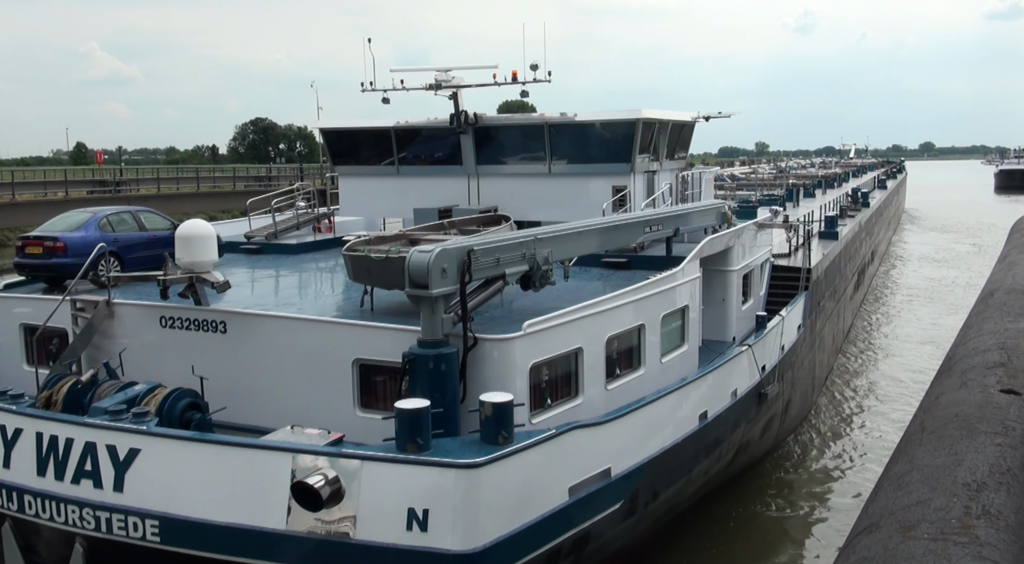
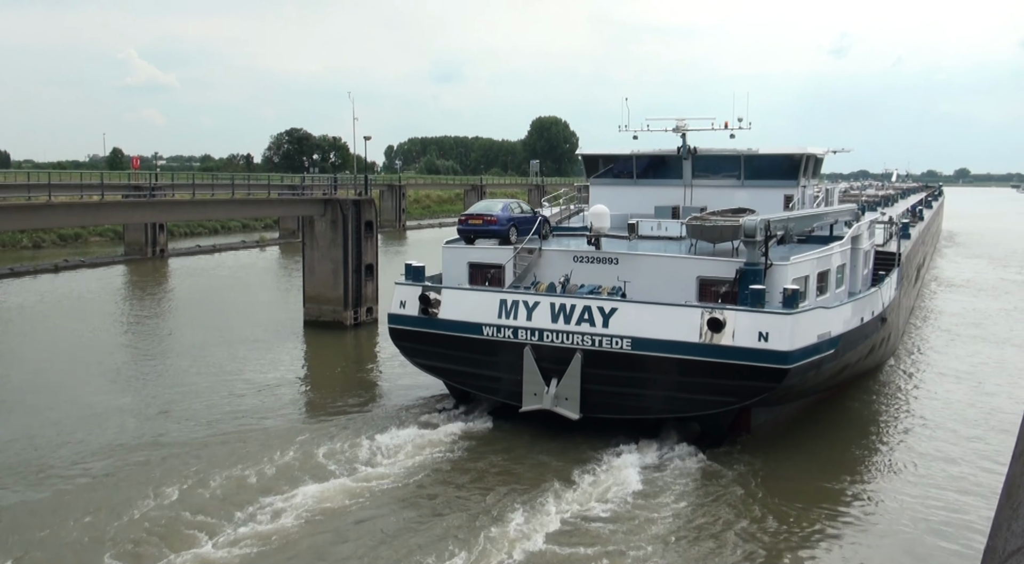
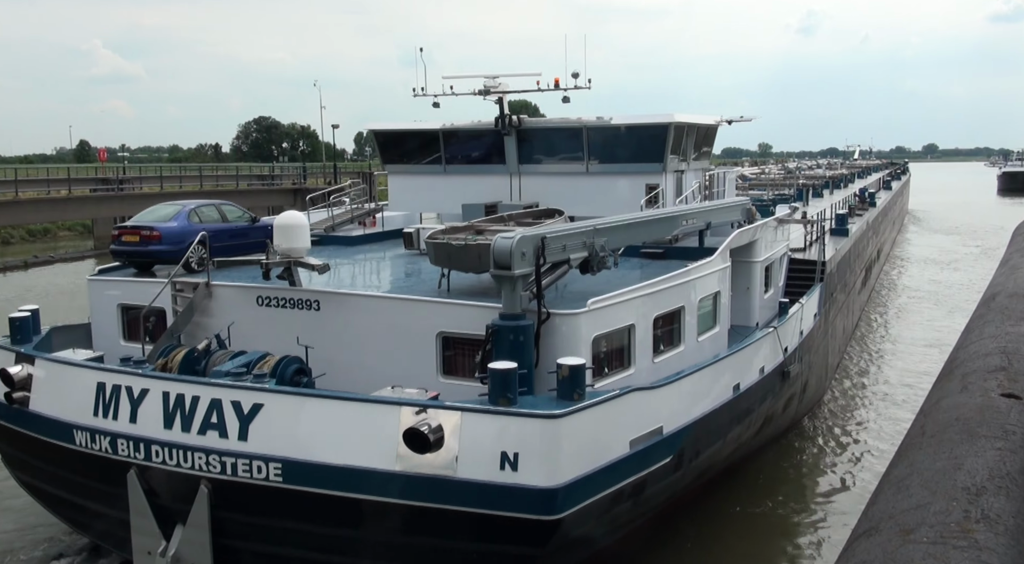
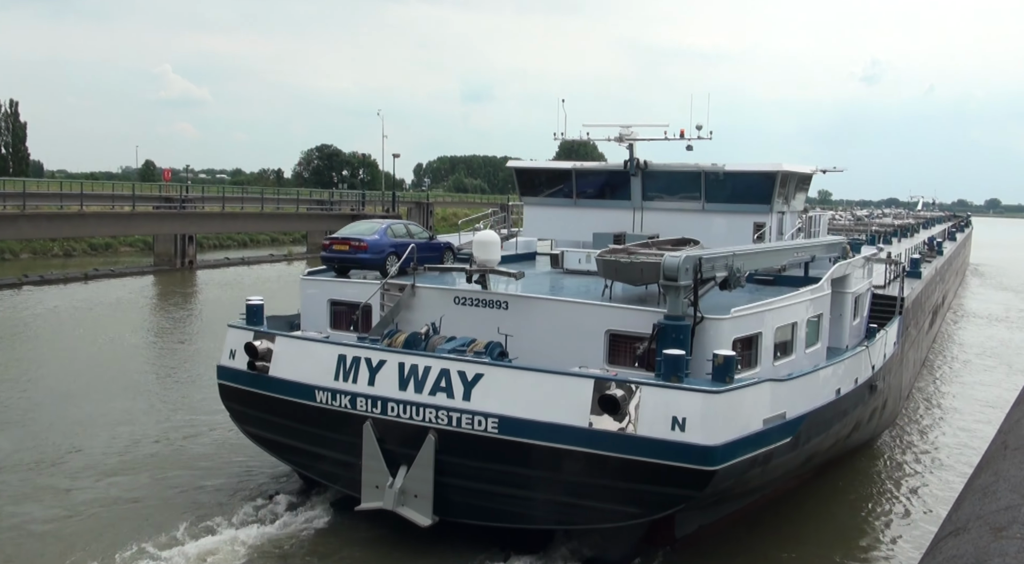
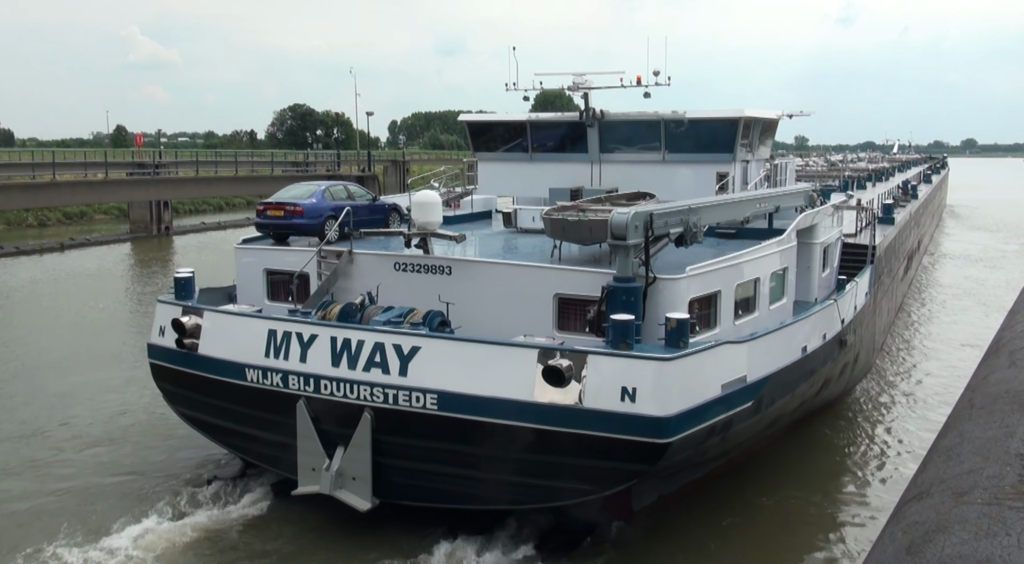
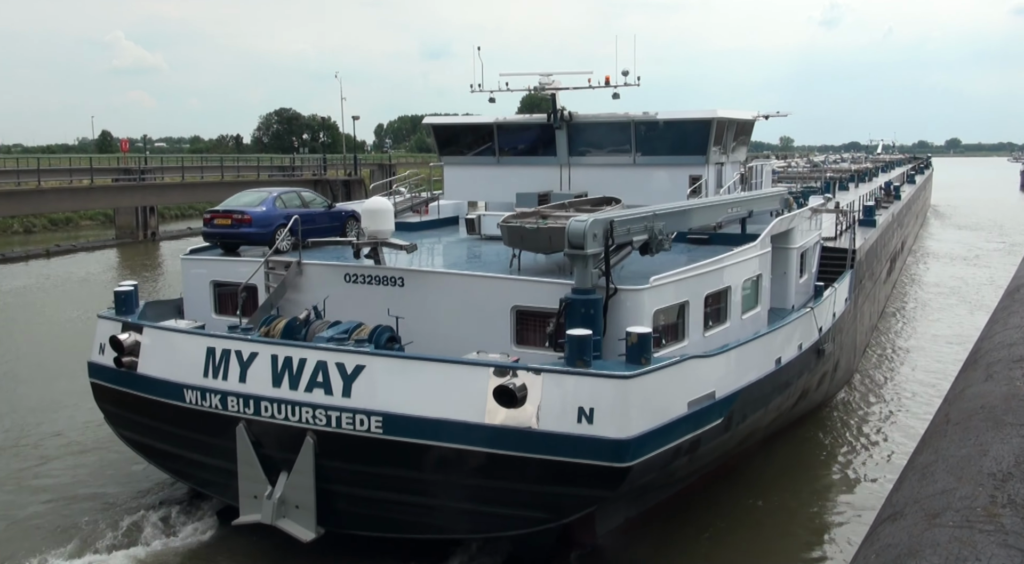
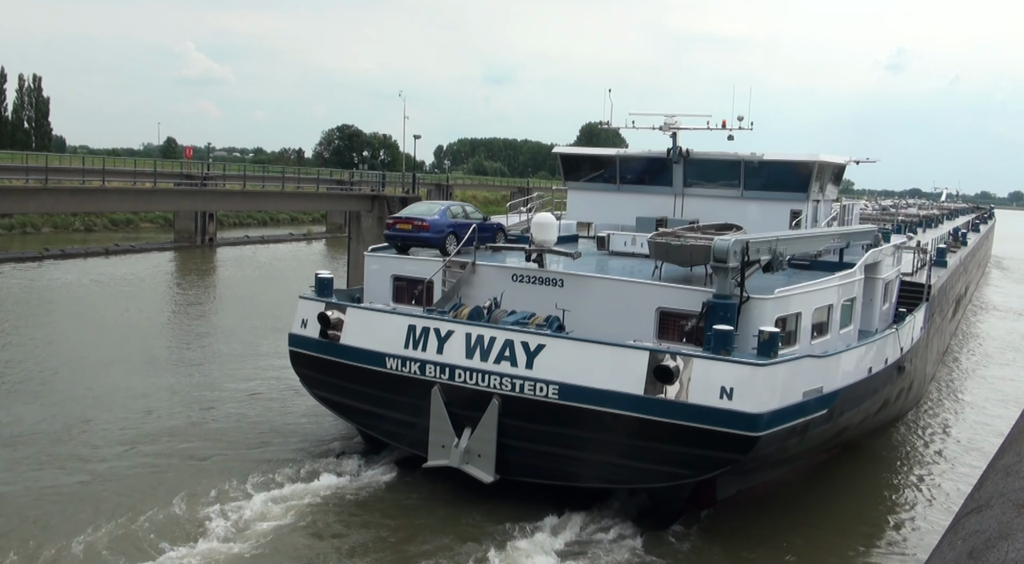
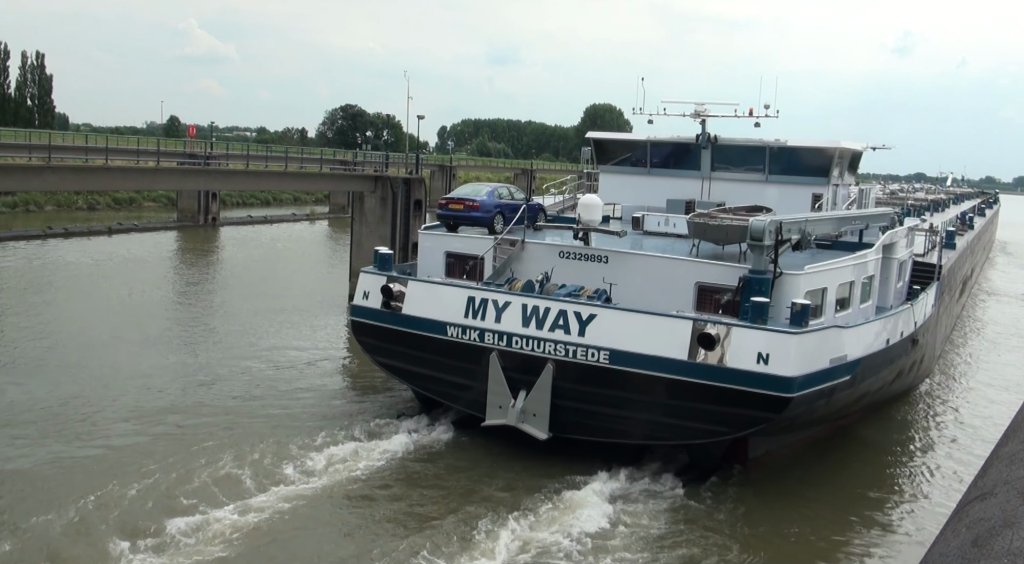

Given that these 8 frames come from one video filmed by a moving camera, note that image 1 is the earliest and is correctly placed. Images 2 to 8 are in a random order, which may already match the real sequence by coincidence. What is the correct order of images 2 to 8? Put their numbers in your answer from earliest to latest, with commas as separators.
3, 6, 5, 4, 7, 8, 2
